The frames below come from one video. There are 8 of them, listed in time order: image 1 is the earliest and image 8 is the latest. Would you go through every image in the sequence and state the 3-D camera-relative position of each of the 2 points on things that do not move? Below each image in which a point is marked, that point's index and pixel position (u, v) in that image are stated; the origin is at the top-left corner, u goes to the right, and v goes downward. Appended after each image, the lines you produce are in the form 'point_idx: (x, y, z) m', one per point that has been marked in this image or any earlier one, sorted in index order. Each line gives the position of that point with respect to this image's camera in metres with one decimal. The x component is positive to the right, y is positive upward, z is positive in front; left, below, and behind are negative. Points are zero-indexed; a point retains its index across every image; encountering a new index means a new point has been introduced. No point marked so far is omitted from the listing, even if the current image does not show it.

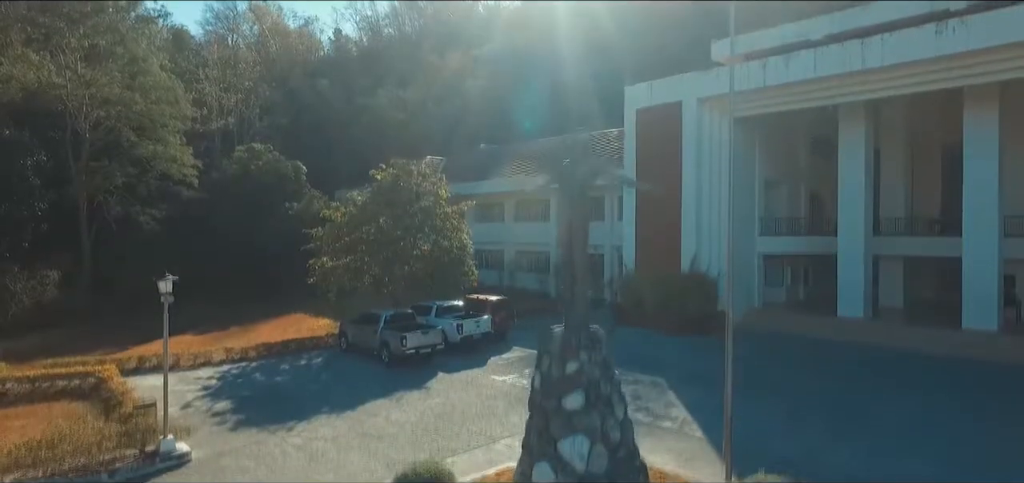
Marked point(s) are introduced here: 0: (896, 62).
0: (+8.8, +4.1, +18.4) m
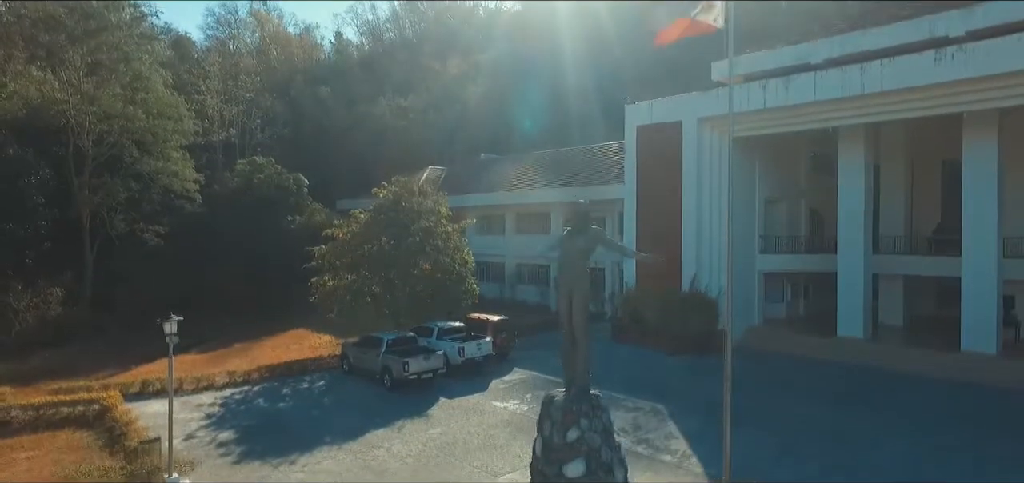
0: (+8.8, +3.6, +18.5) m
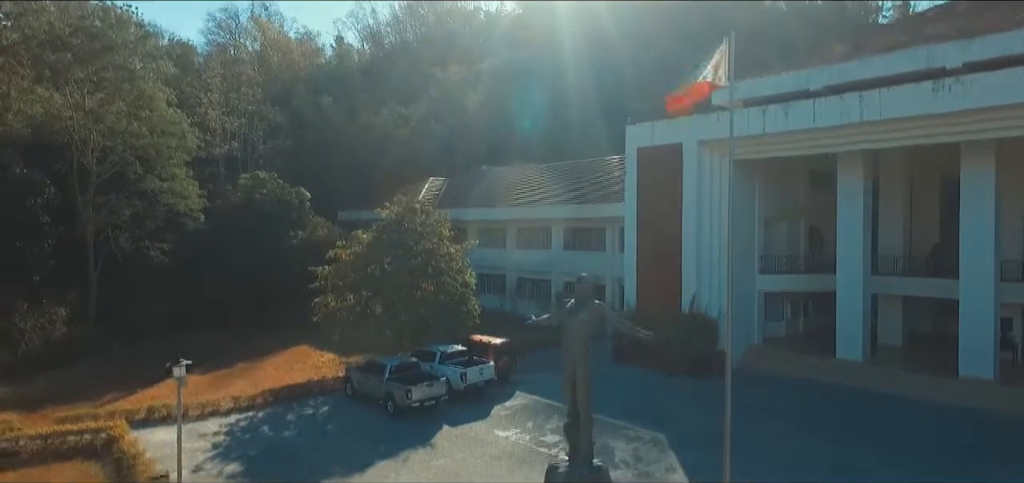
0: (+8.9, +2.9, +18.7) m
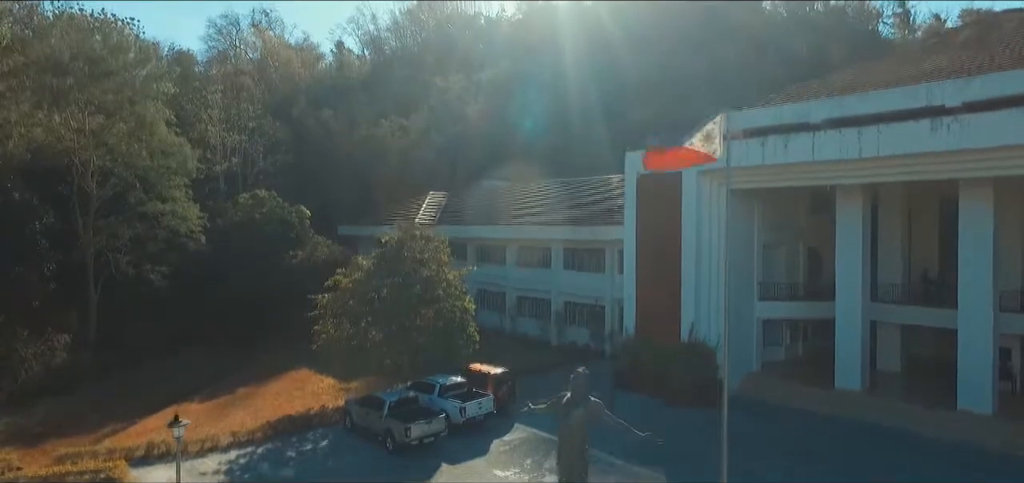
0: (+8.8, +2.1, +18.7) m
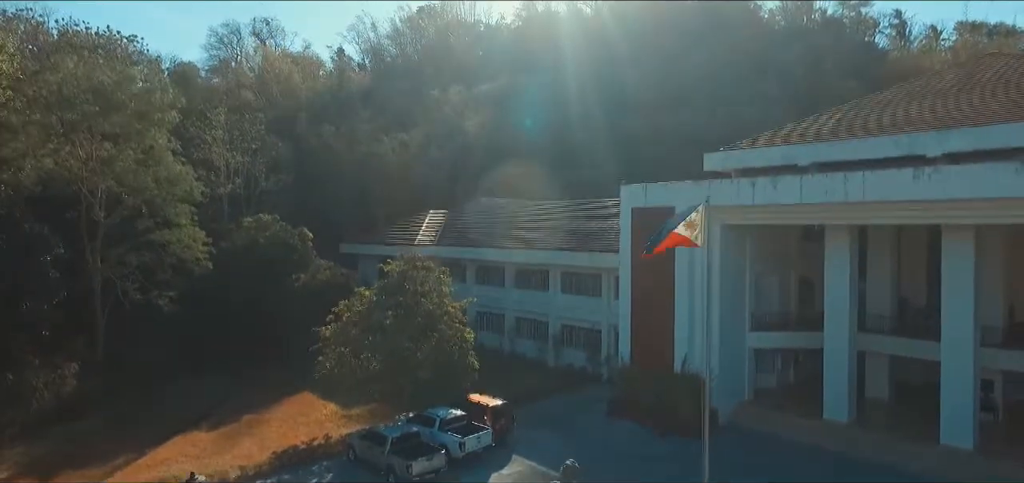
0: (+8.8, +1.0, +19.4) m
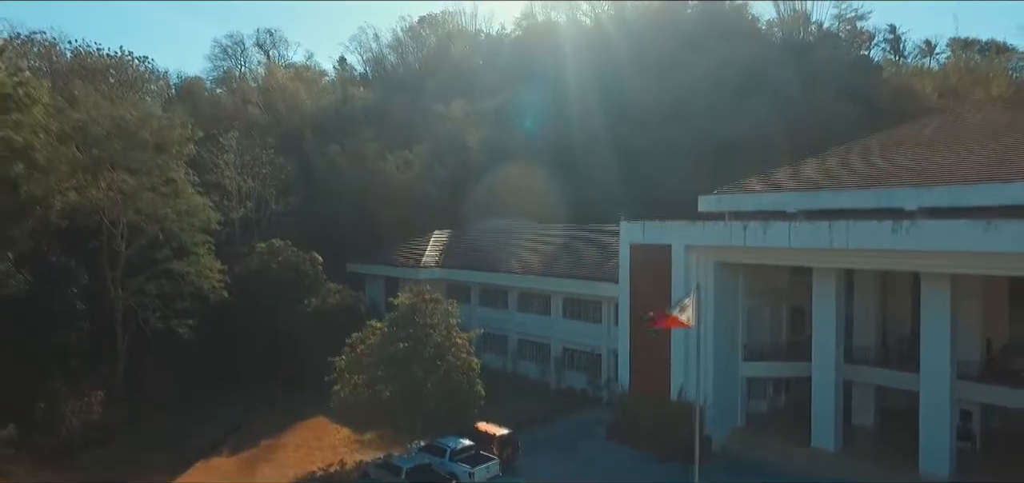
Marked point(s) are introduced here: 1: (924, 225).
0: (+9.0, -0.1, +20.8) m
1: (+10.0, +0.4, +19.4) m
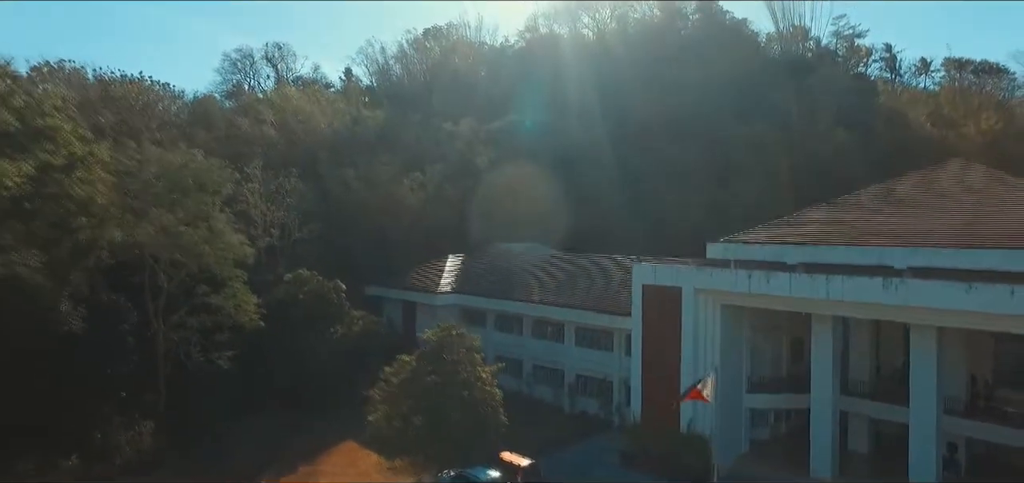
0: (+9.7, -1.7, +22.9) m
1: (+10.7, -1.1, +21.6) m
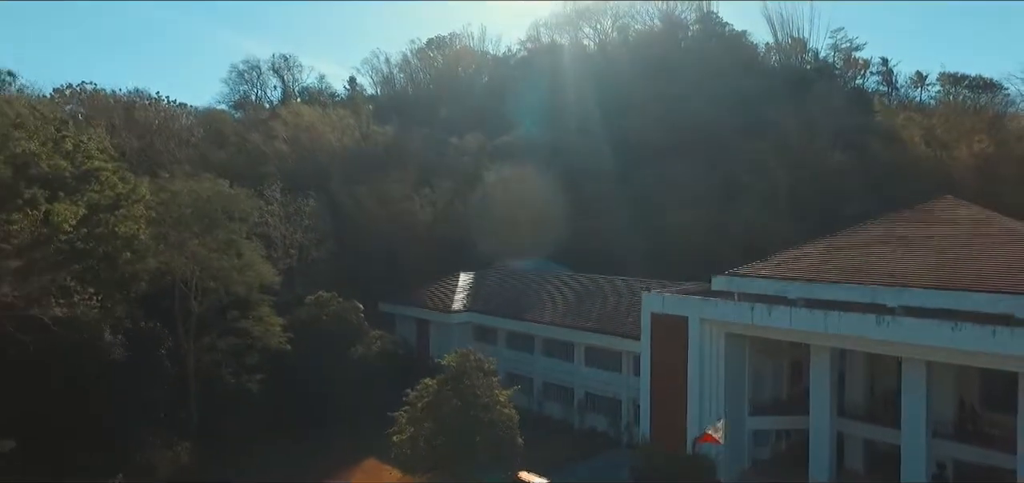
0: (+10.4, -2.9, +24.8) m
1: (+11.4, -2.3, +23.4) m
